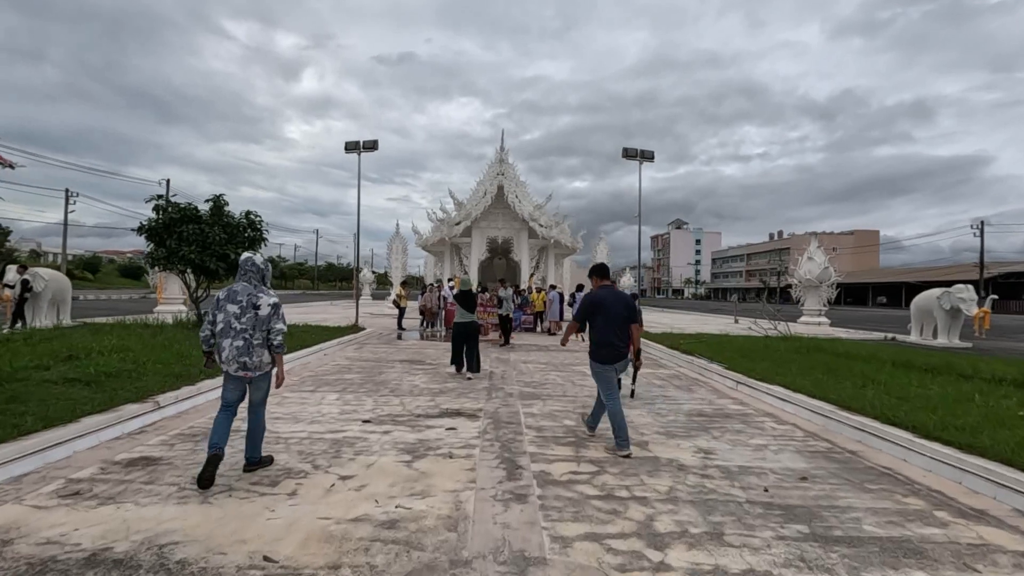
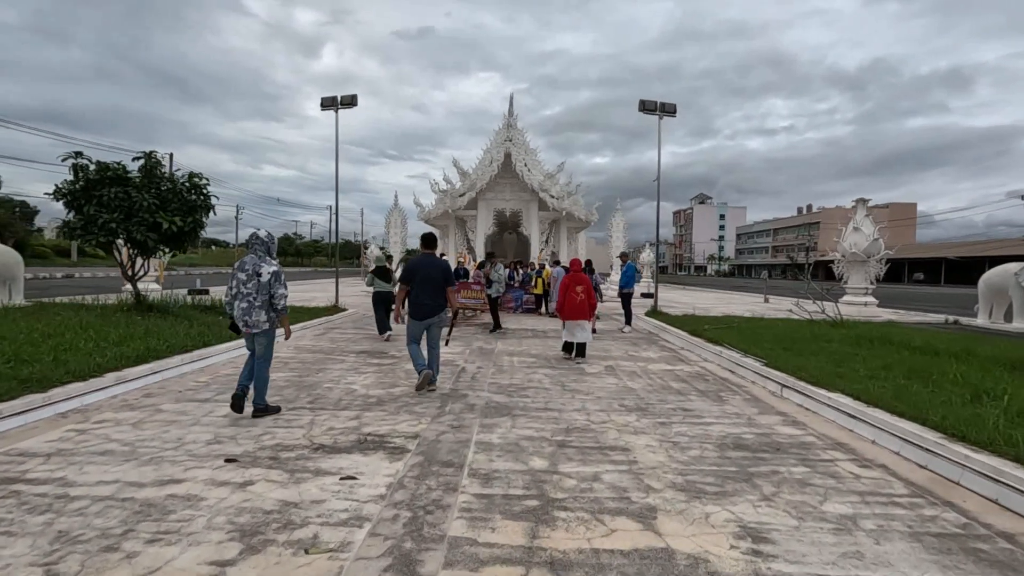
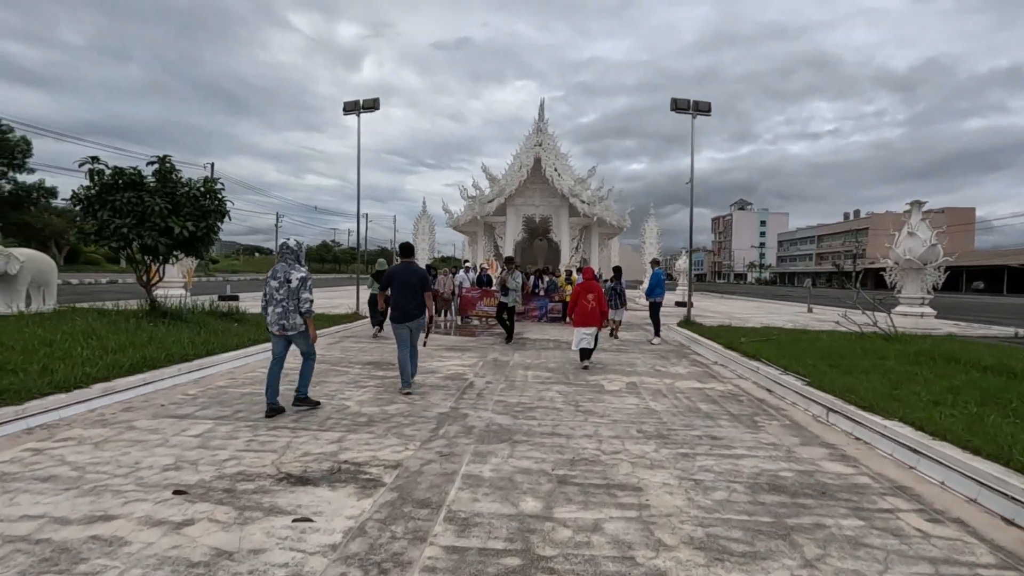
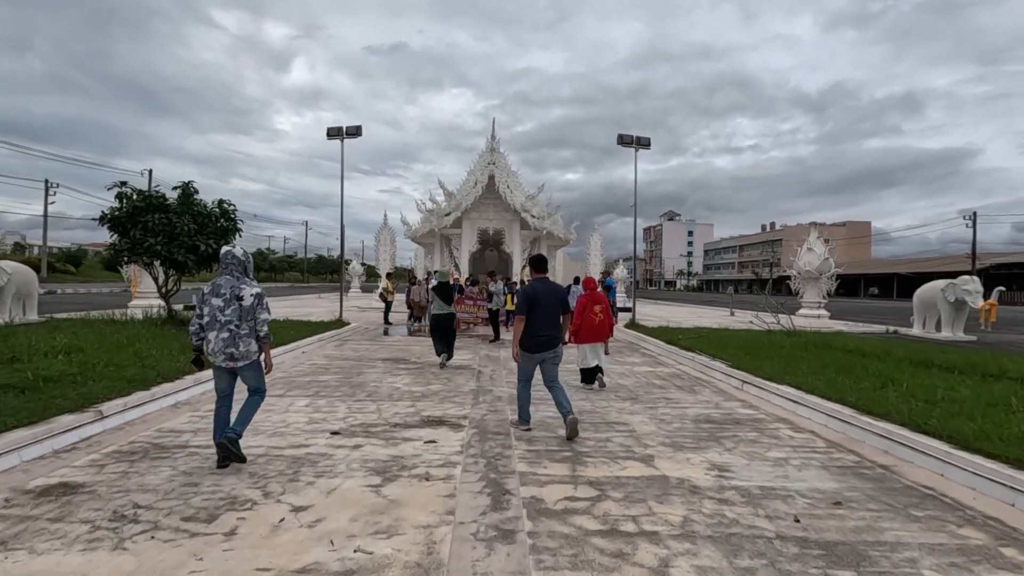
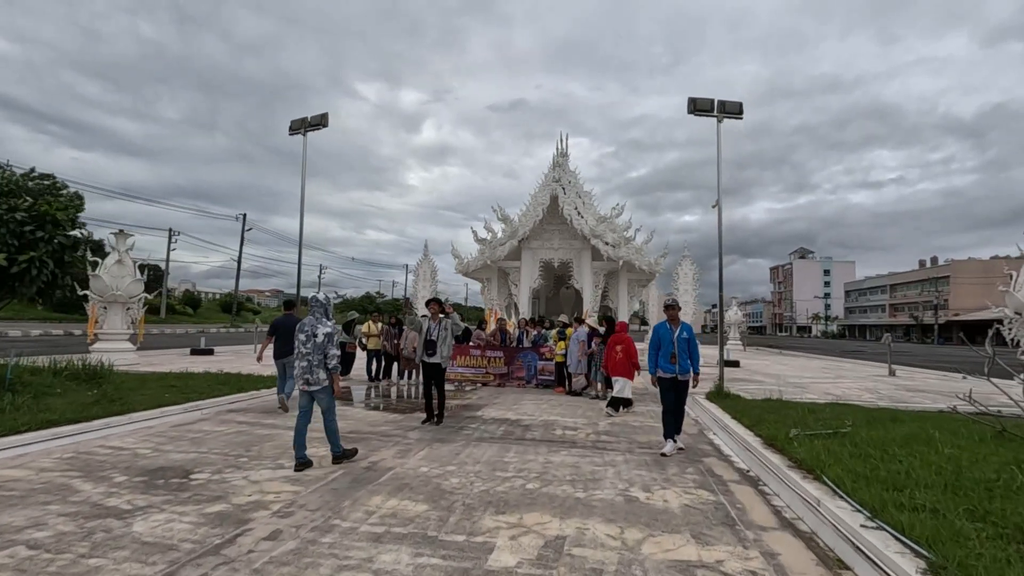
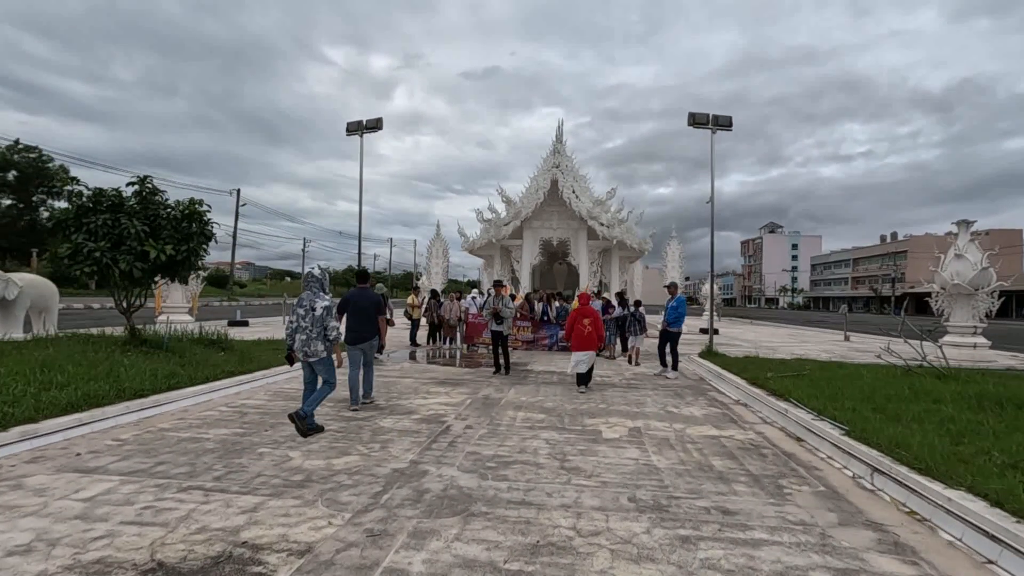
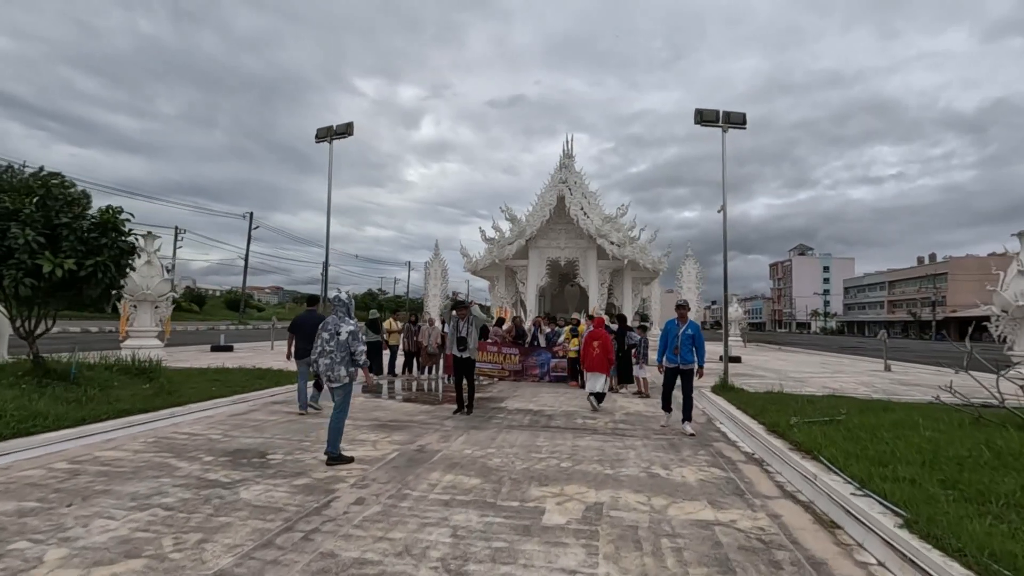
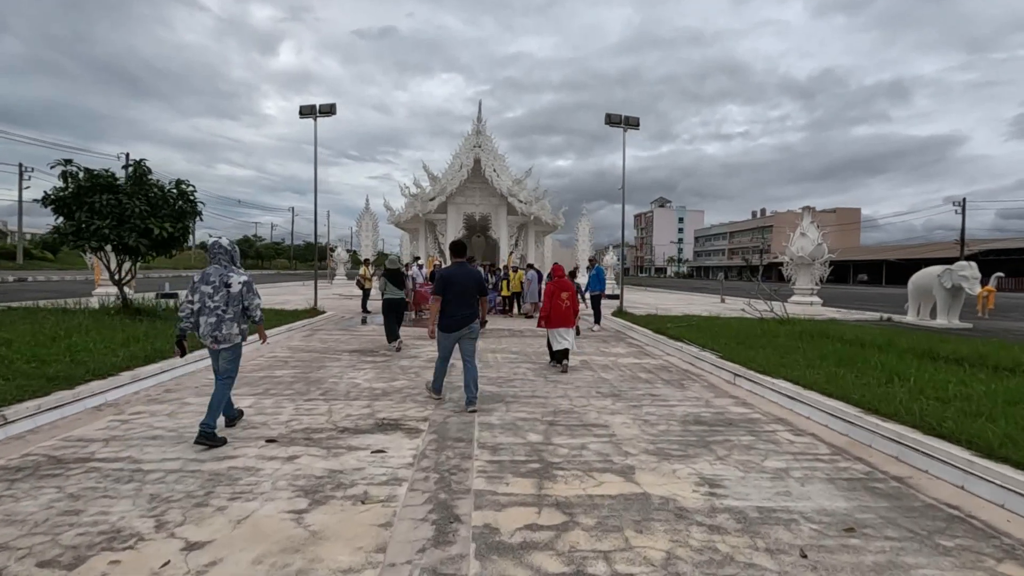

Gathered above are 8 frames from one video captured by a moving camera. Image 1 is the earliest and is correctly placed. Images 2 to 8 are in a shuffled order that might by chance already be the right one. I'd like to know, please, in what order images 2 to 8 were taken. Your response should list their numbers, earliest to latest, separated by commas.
4, 8, 2, 3, 6, 7, 5
